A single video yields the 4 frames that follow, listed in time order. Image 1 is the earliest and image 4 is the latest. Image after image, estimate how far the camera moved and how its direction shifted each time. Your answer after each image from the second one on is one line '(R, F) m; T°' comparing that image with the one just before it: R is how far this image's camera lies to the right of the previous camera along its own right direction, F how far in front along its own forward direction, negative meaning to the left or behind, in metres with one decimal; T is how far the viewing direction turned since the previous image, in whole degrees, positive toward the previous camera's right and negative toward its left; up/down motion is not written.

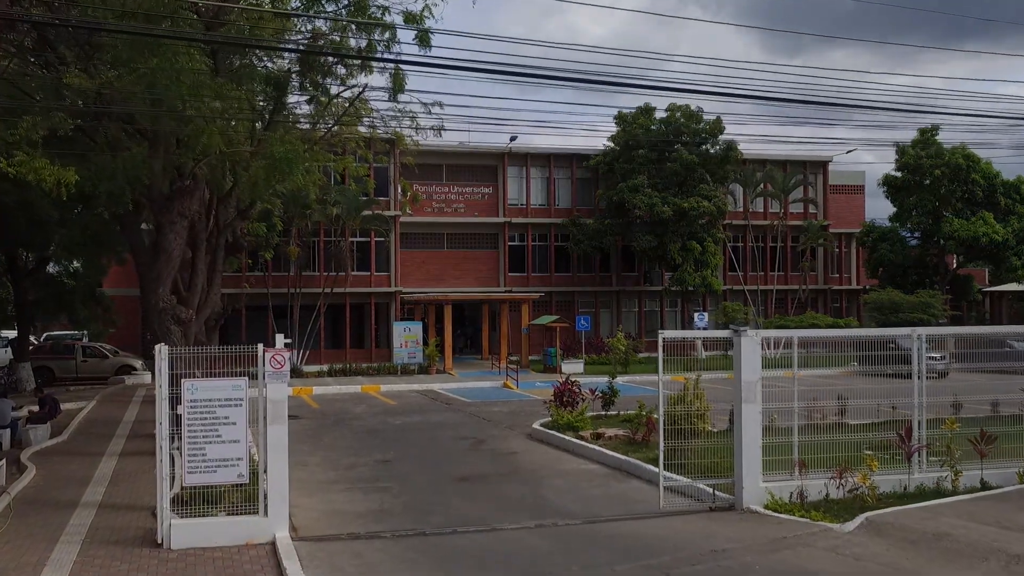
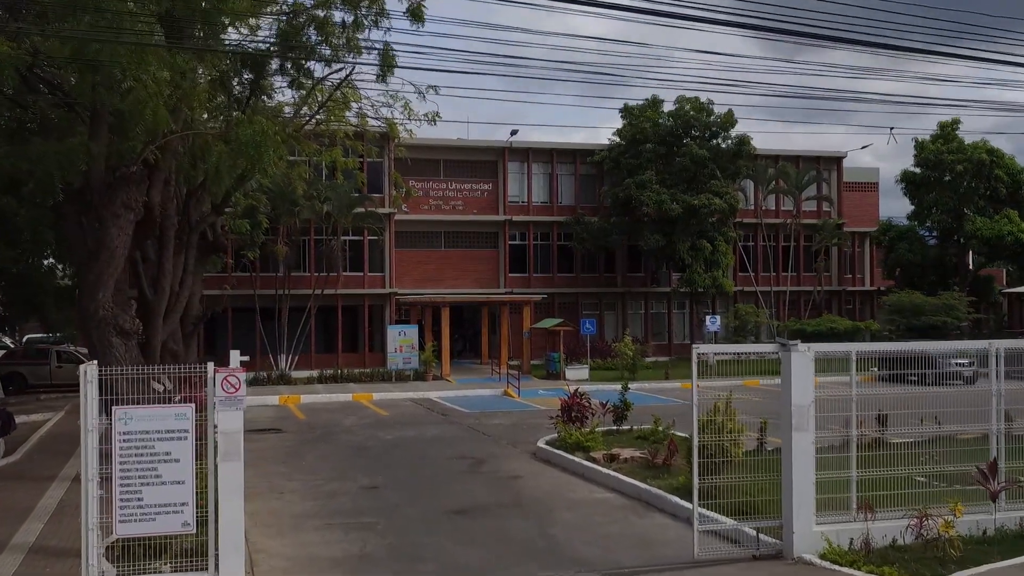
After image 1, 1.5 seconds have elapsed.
(0.0, +1.8) m; 0°
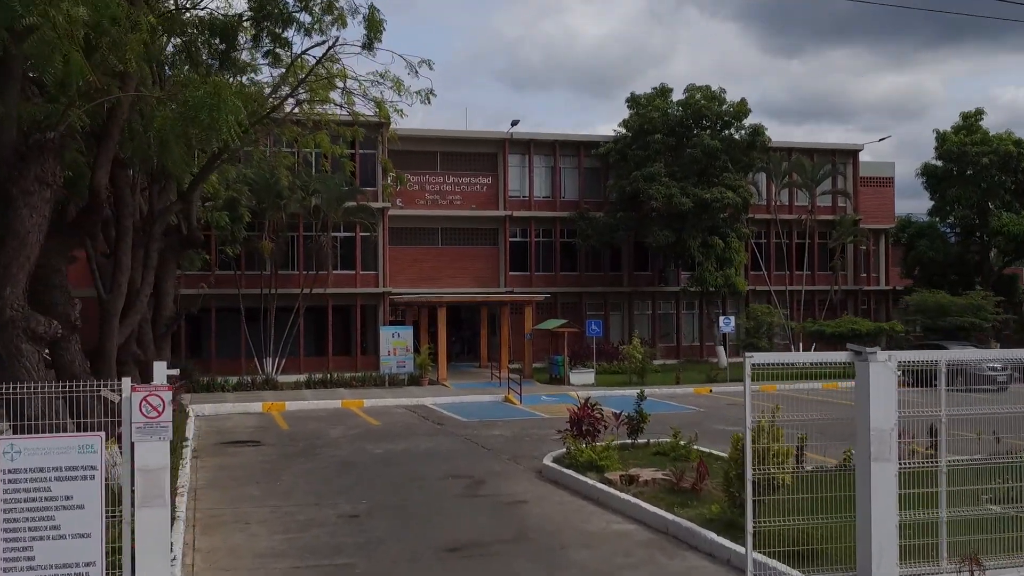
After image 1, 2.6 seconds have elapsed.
(0.0, +1.8) m; 0°
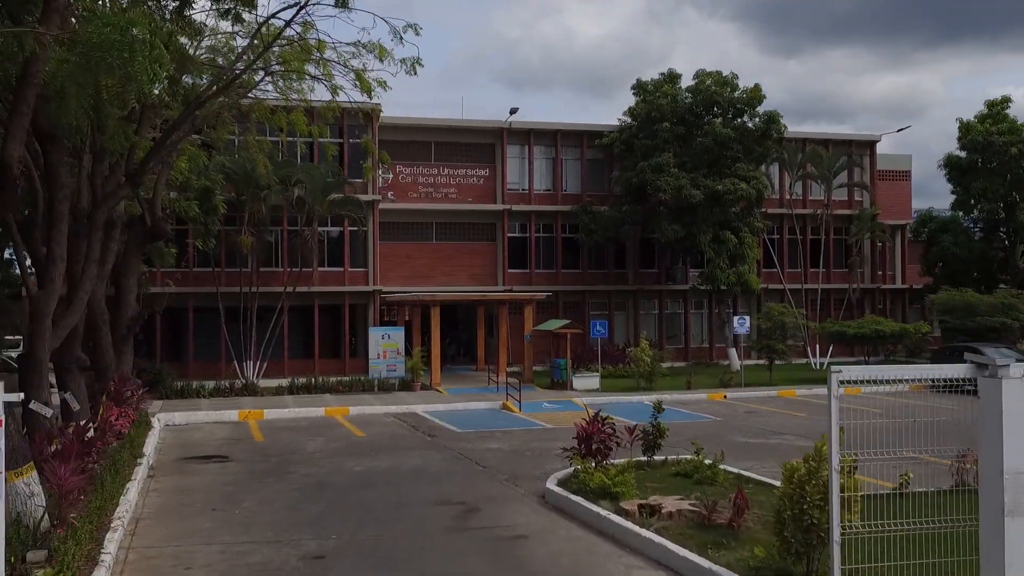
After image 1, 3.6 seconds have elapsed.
(0.0, +2.0) m; 0°
